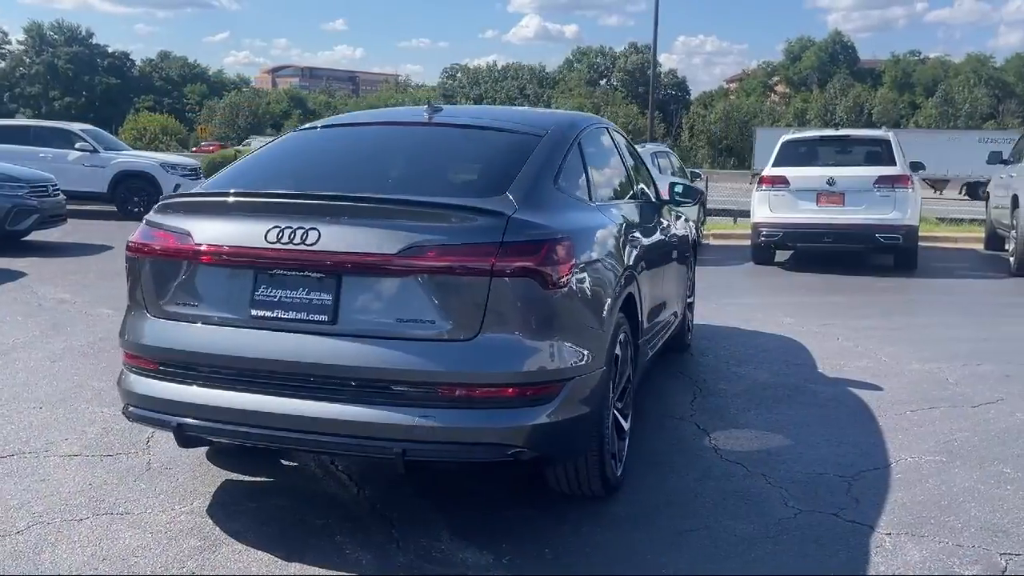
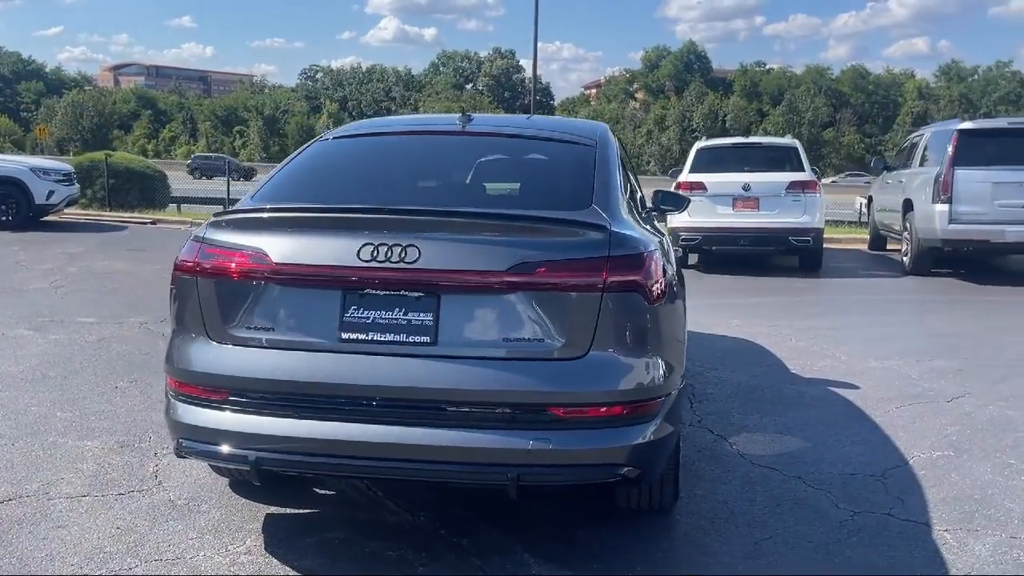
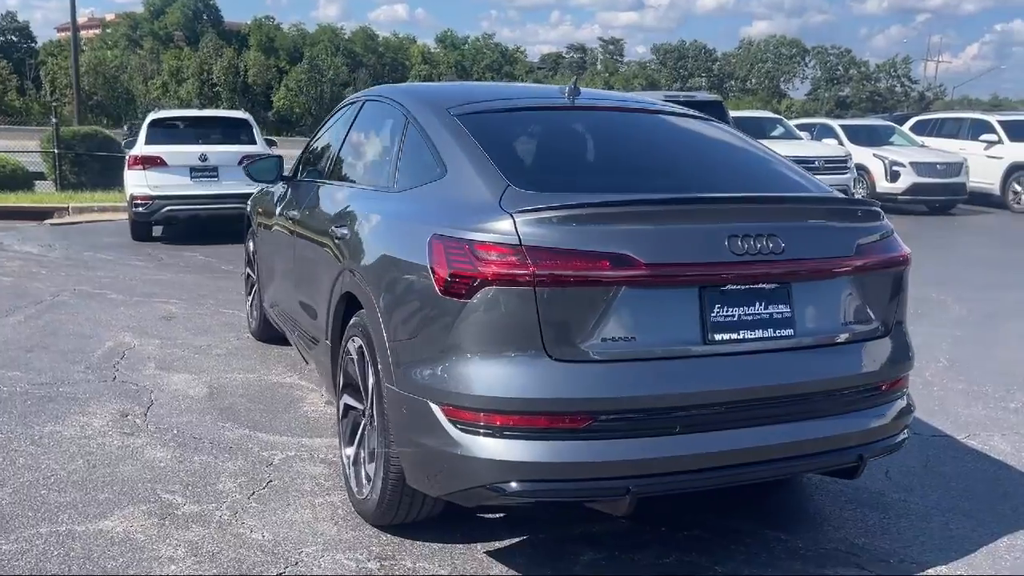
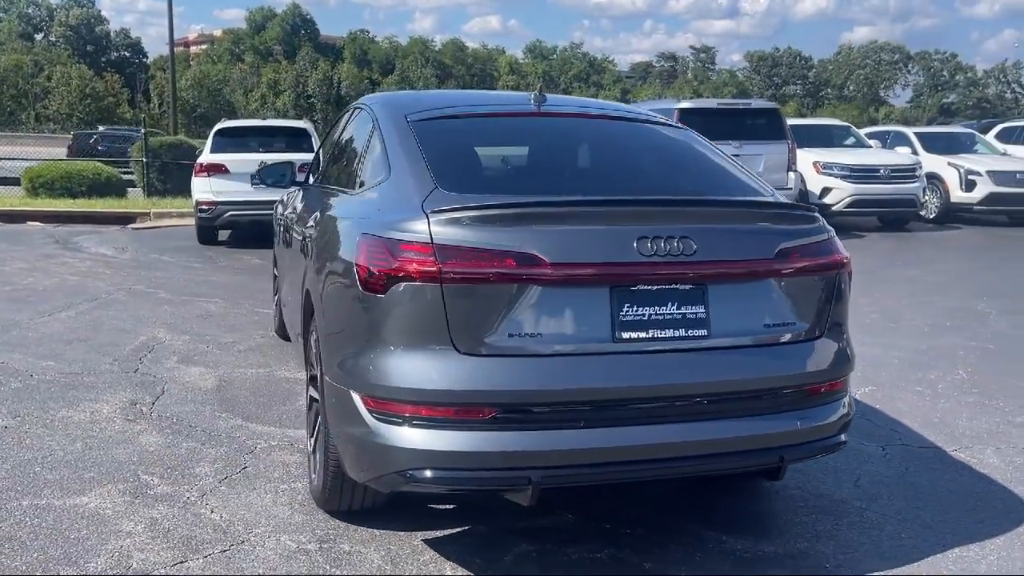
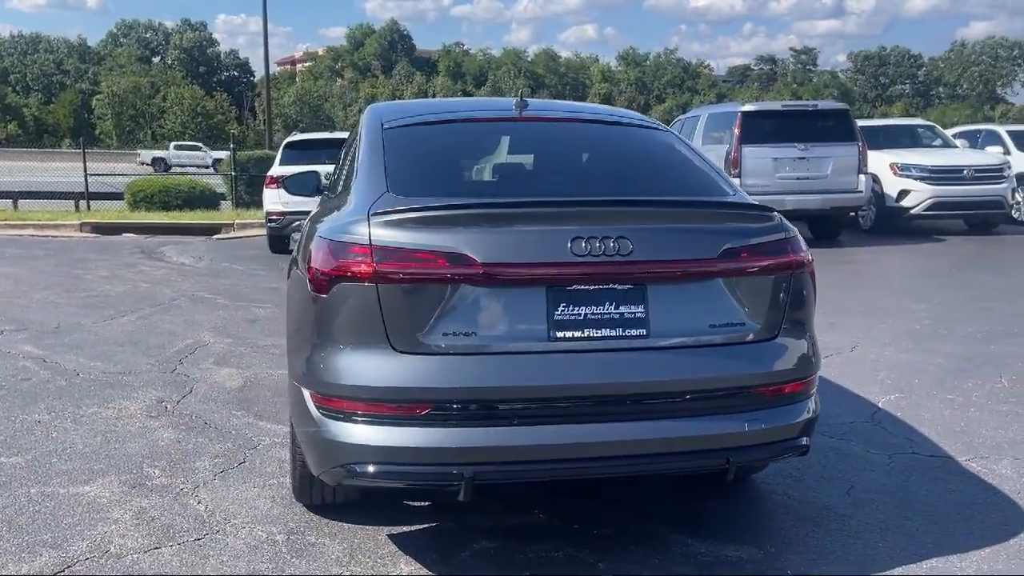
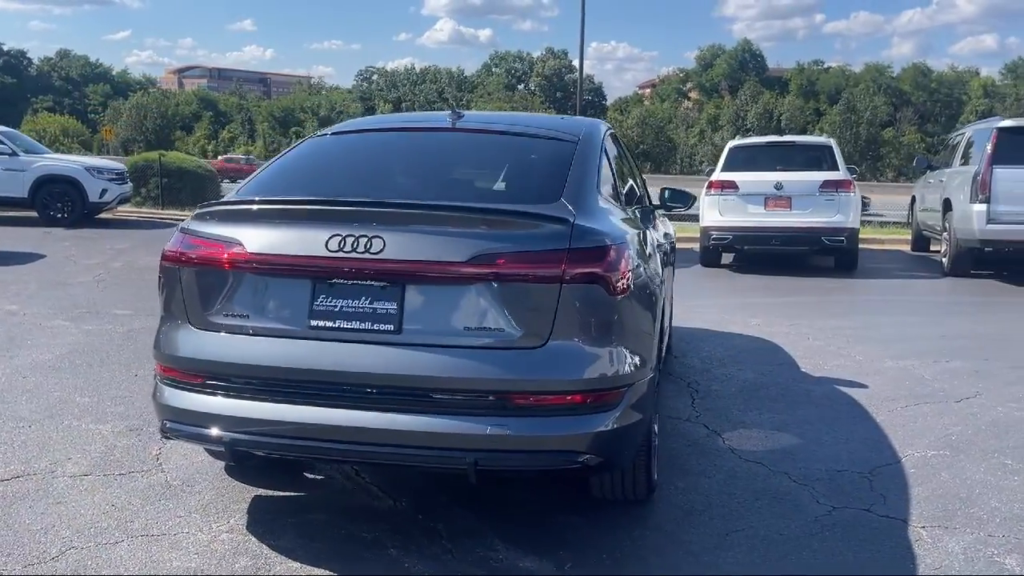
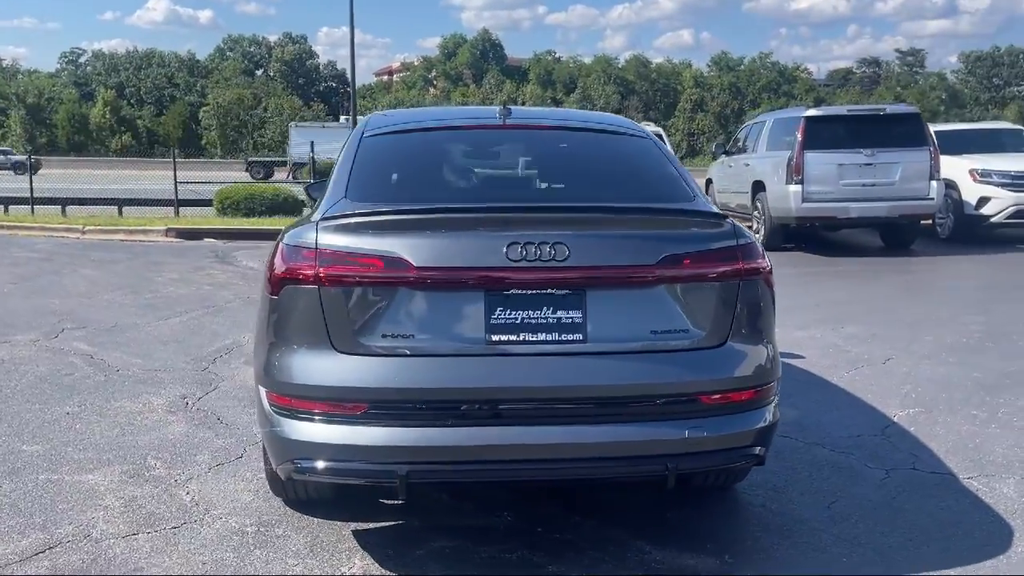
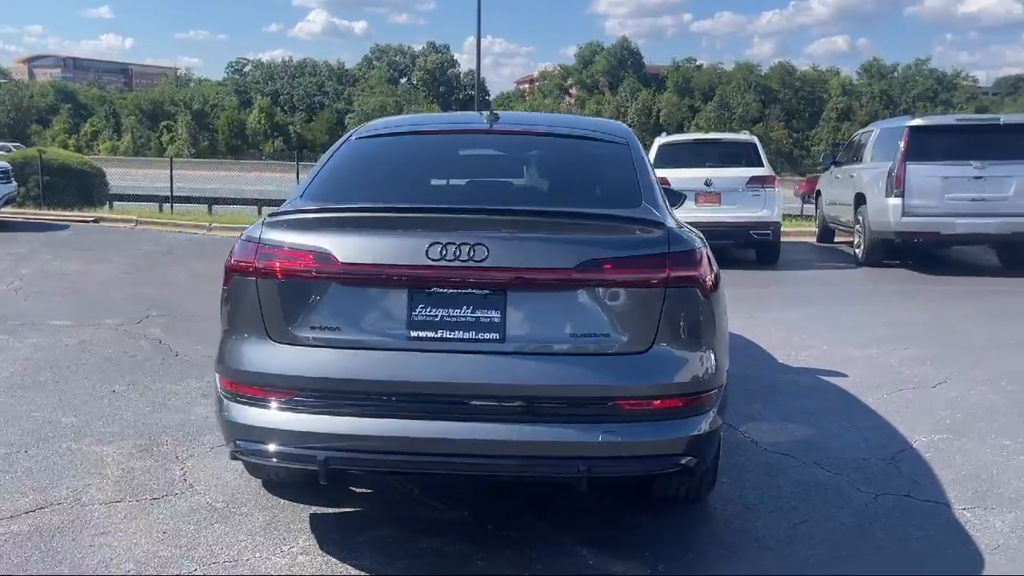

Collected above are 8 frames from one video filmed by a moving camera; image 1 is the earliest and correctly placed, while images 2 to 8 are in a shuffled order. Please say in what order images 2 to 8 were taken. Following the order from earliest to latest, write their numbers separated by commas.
6, 2, 8, 7, 5, 4, 3
